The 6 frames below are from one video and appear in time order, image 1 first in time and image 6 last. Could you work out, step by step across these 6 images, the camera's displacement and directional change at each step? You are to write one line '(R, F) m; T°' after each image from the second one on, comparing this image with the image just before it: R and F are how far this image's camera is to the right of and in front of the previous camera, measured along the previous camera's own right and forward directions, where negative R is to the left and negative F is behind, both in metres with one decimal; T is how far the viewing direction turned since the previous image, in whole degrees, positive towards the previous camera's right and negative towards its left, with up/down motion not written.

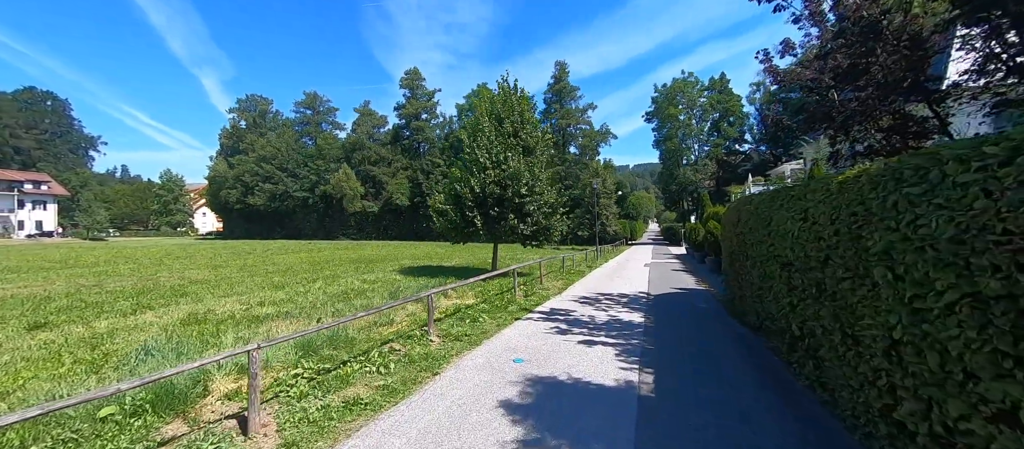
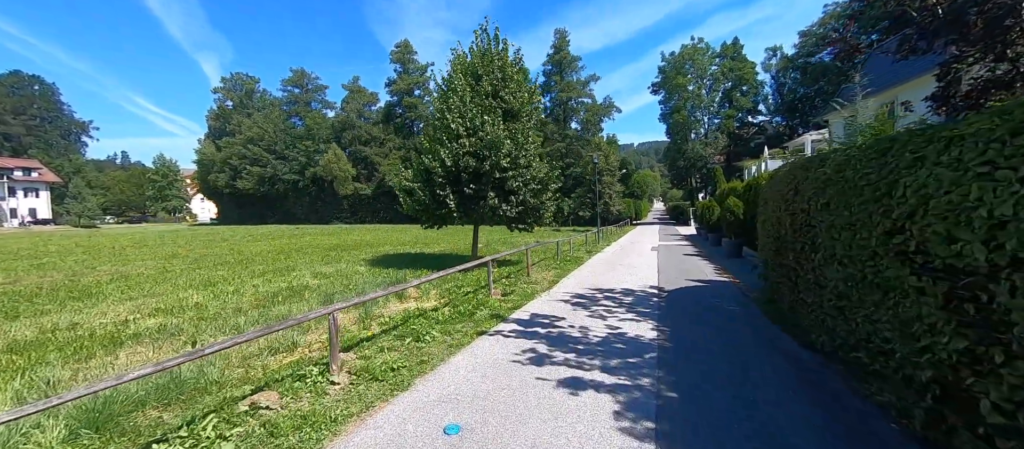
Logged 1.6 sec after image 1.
(+0.6, +2.2) m; -1°
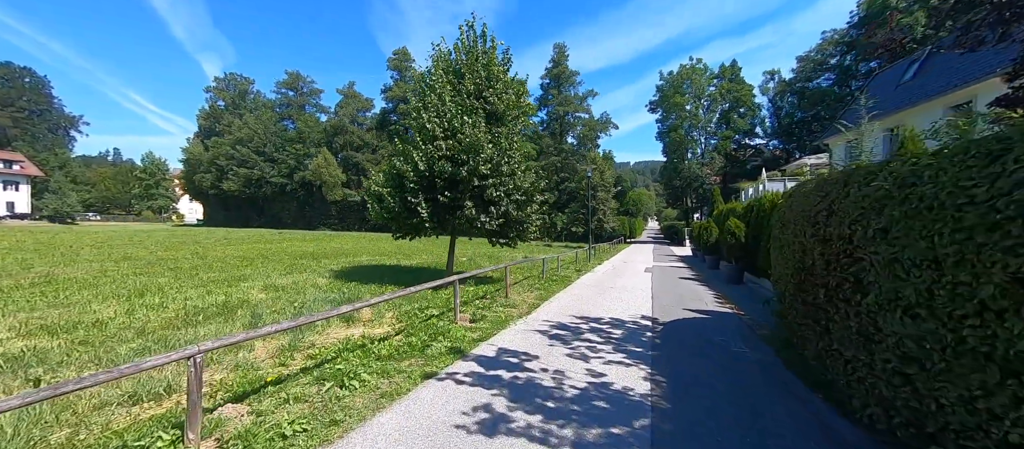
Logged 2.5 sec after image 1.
(+0.4, +1.1) m; +1°
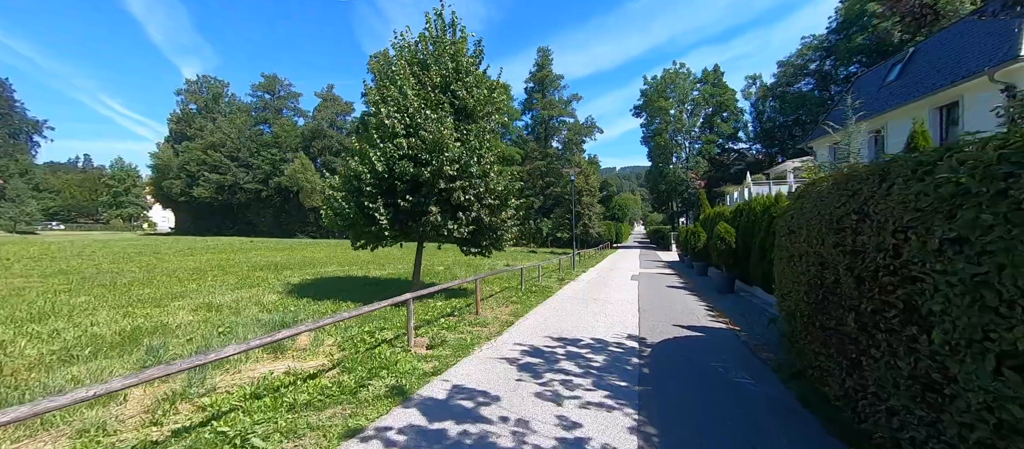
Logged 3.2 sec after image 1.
(+0.4, +1.0) m; +2°
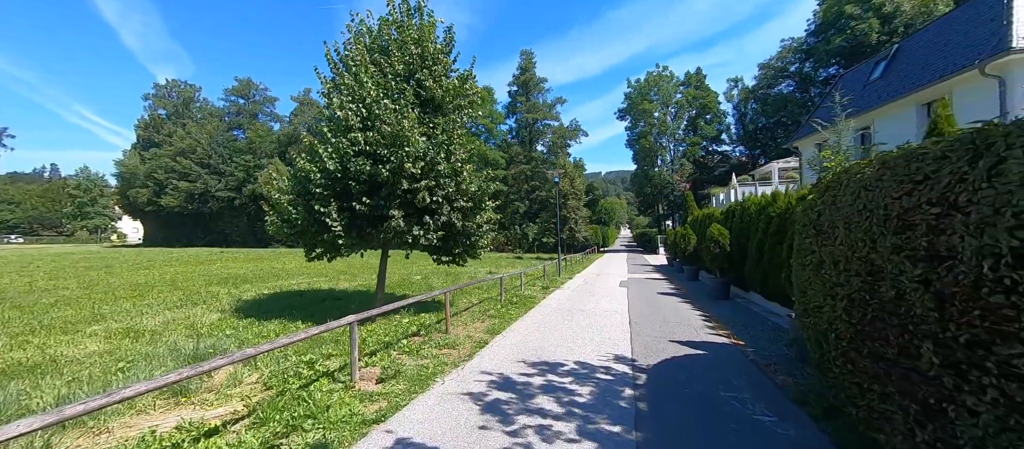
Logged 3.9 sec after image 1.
(+0.3, +1.0) m; +2°
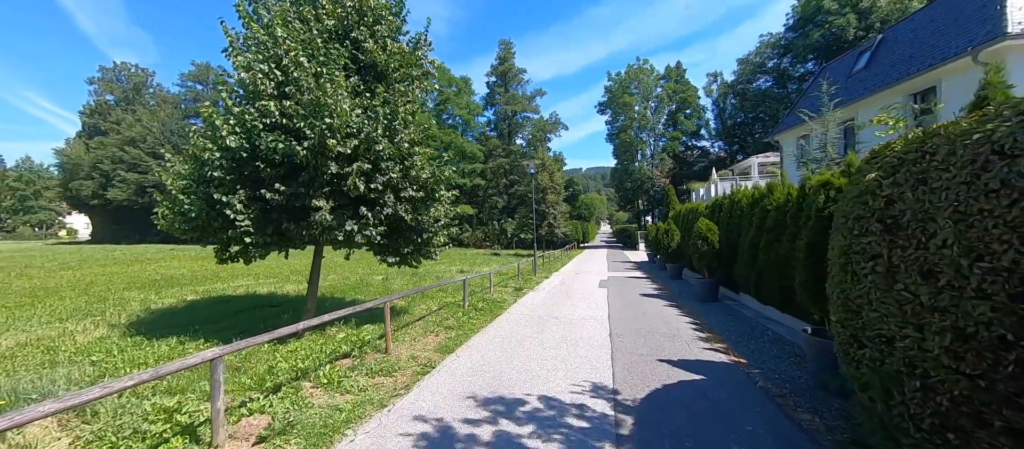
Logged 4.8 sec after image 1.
(+0.4, +1.3) m; +3°
